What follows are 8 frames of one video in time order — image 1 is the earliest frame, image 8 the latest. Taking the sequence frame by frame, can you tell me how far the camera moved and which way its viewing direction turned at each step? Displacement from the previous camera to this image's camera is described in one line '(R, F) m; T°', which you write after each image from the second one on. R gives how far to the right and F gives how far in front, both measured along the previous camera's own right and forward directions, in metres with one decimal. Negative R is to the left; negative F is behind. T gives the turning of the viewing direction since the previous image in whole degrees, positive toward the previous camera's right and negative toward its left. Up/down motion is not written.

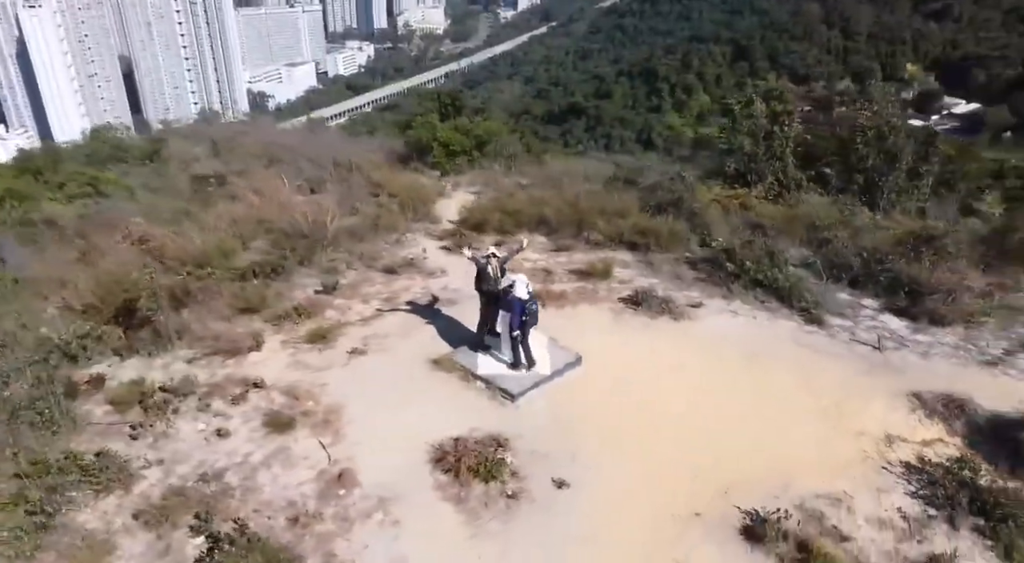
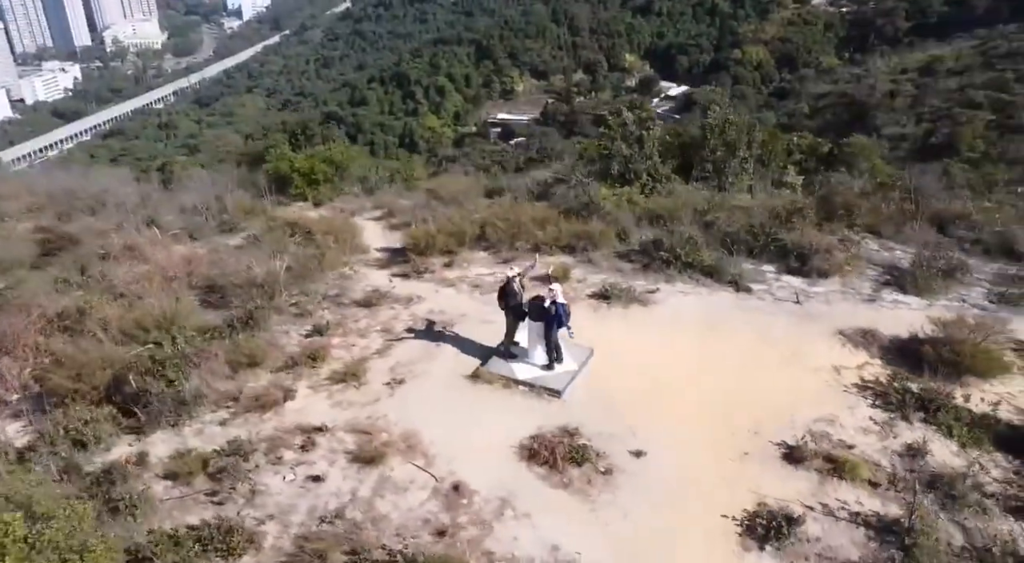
(-2.0, -0.4) m; +15°
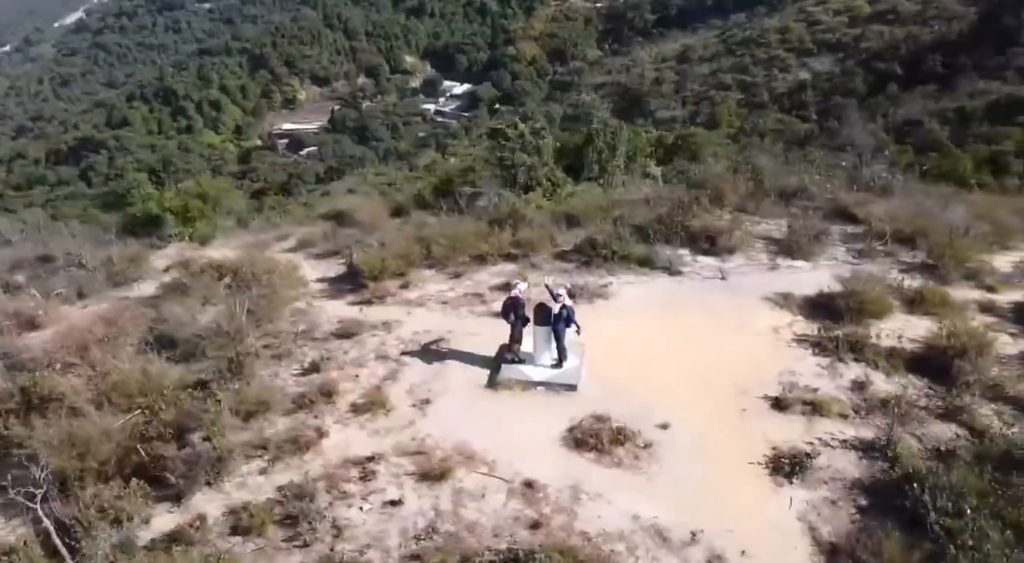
(-1.7, -0.3) m; +13°
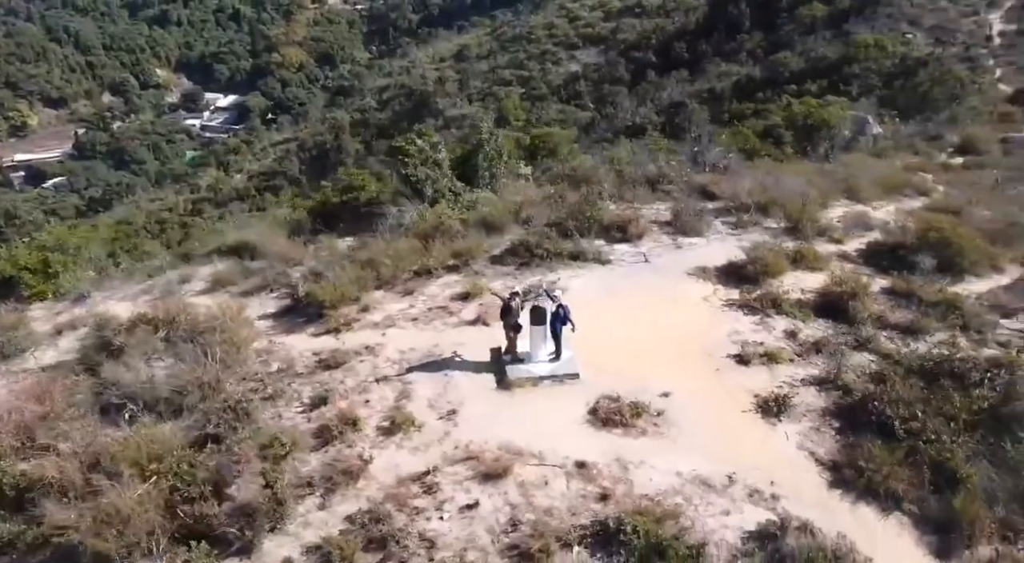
(-1.8, -0.3) m; +14°
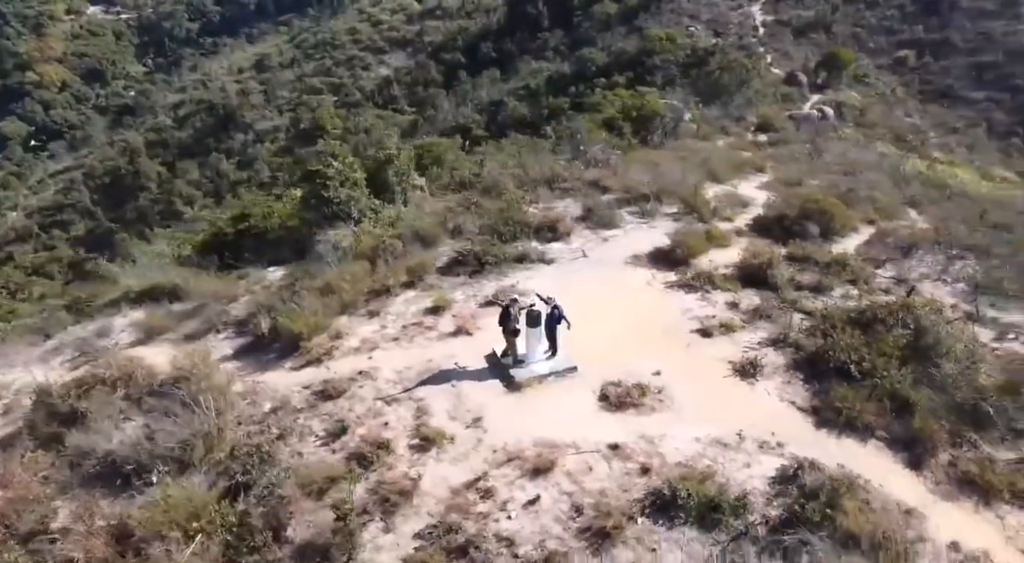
(-1.6, -0.3) m; +12°
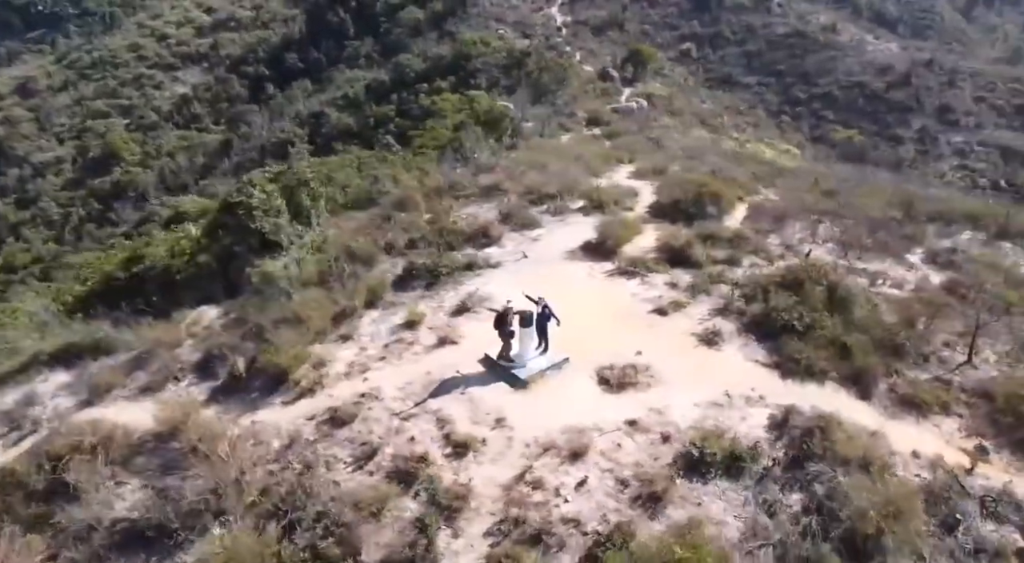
(-1.7, -0.3) m; +12°
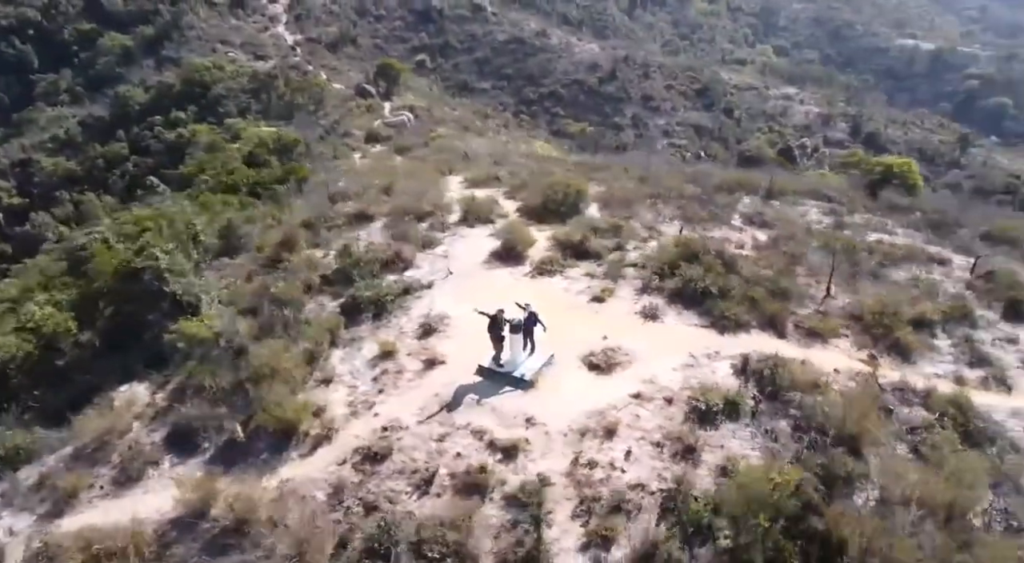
(-2.6, -0.3) m; +17°
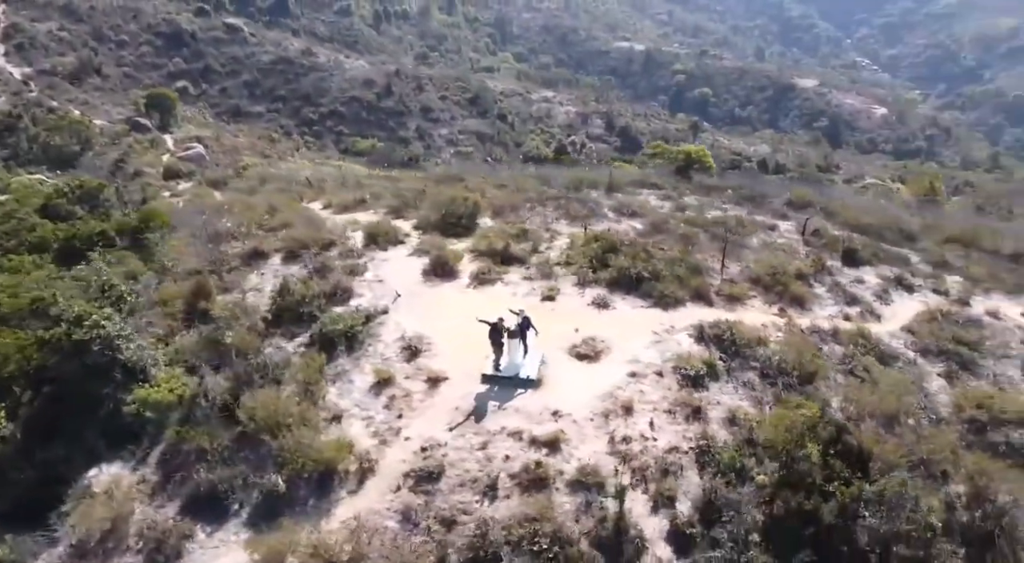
(-2.5, -0.4) m; +15°
